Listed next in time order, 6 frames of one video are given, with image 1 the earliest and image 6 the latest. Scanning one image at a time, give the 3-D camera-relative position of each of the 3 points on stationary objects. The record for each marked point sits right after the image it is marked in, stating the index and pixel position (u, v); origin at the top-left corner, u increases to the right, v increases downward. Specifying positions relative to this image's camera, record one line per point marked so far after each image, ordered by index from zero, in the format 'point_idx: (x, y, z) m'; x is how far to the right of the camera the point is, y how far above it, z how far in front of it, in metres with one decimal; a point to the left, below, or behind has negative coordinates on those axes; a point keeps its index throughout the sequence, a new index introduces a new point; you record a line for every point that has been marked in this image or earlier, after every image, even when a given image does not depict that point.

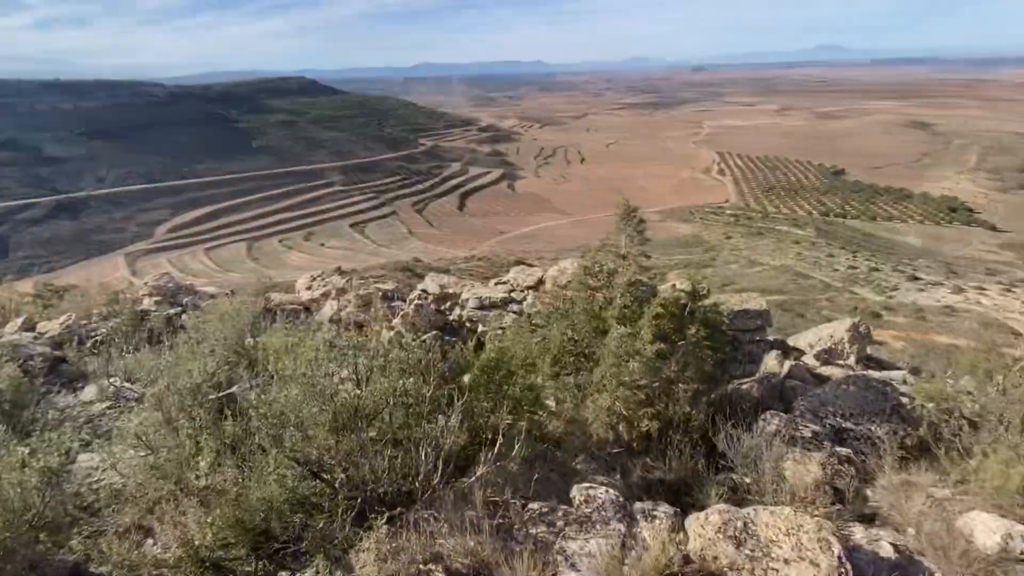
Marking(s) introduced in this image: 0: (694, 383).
0: (+1.9, -1.0, +5.6) m
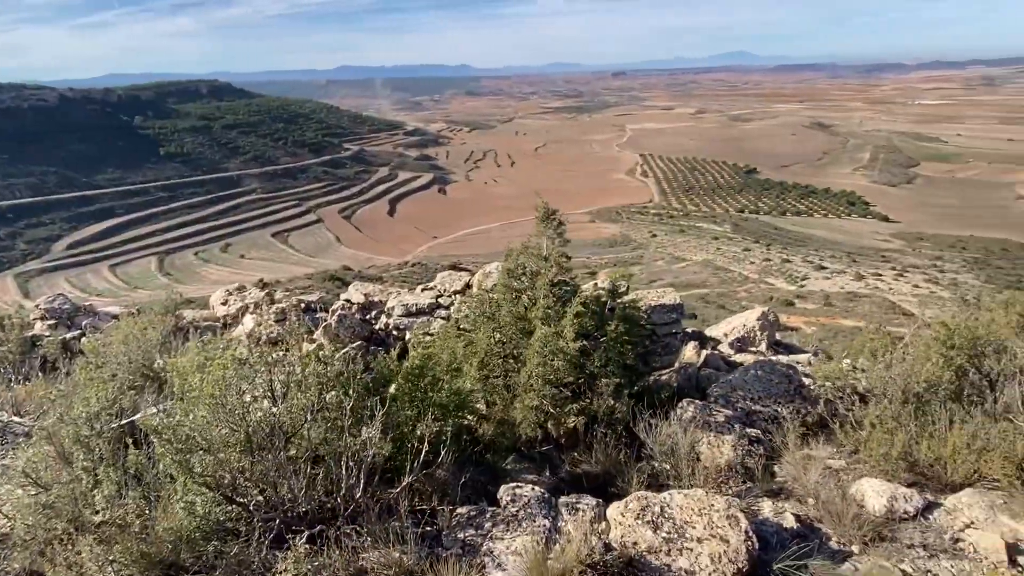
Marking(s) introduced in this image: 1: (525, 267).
0: (+1.1, -1.0, +5.8) m
1: (+0.1, +0.3, +6.7) m
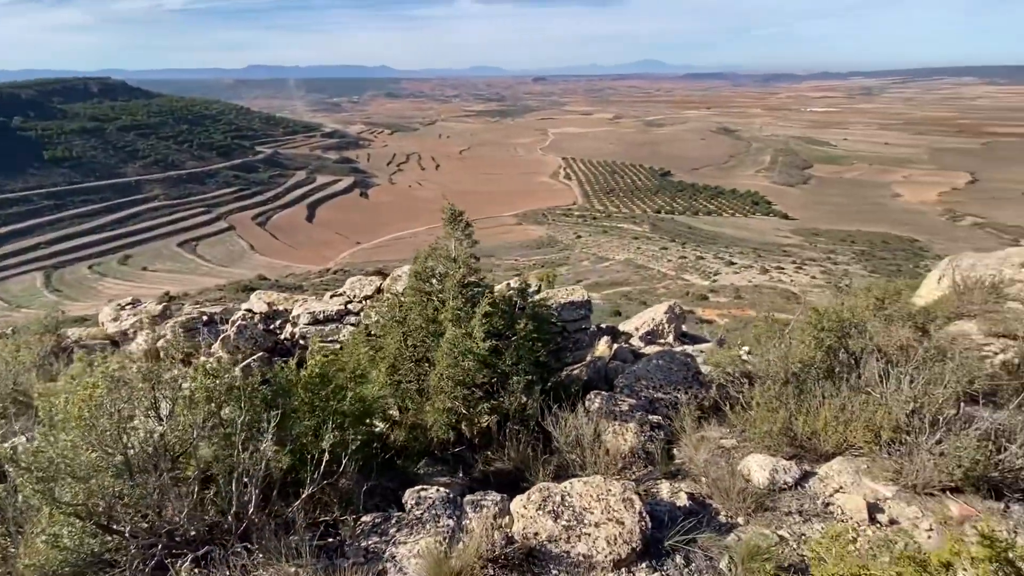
0: (+0.2, -1.0, +5.9) m
1: (-1.0, +0.3, +6.6) m
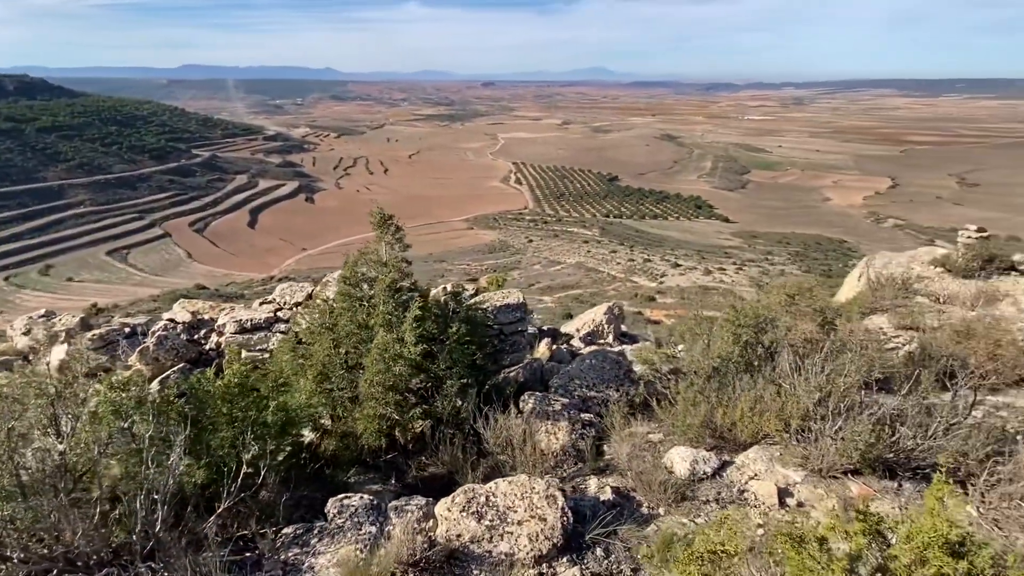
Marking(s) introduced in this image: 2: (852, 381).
0: (-0.6, -1.0, +5.9) m
1: (-1.8, +0.2, +6.6) m
2: (+3.3, -0.9, +5.1) m
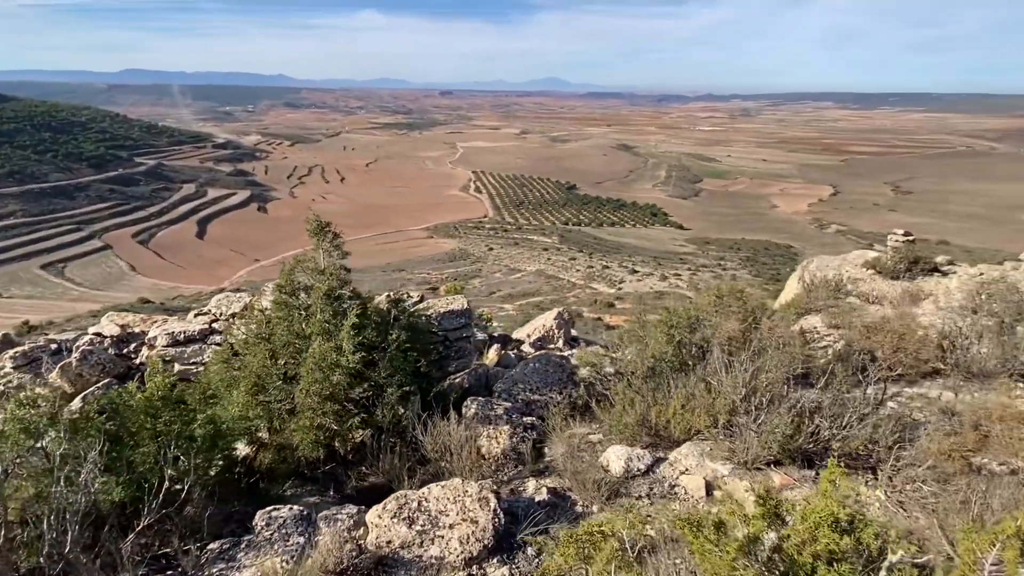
0: (-1.2, -1.1, +5.9) m
1: (-2.6, +0.1, +6.5) m
2: (+2.7, -0.9, +5.4) m
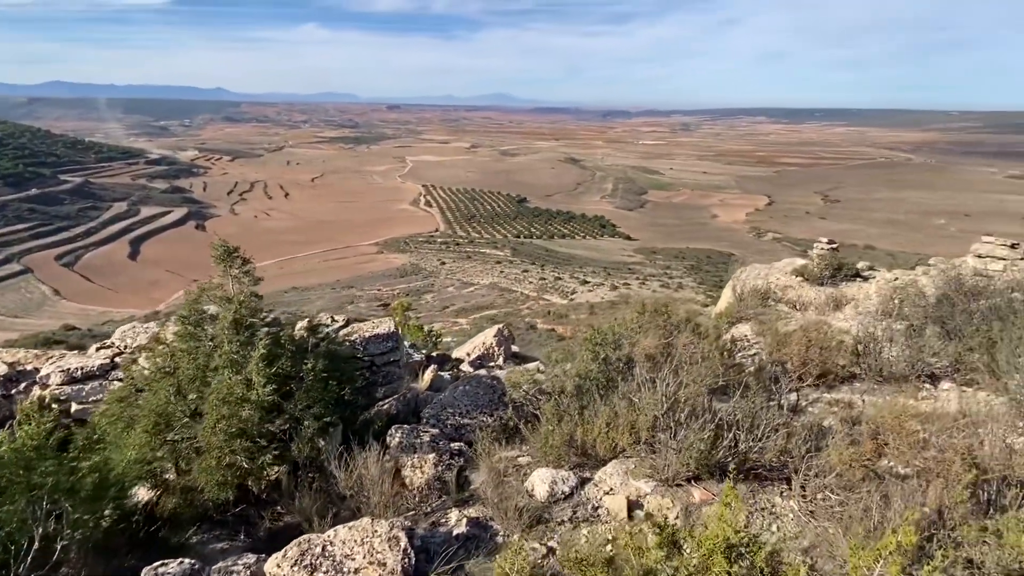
0: (-2.0, -1.4, +5.6) m
1: (-3.4, -0.2, +6.1) m
2: (+1.9, -1.1, +5.5) m
